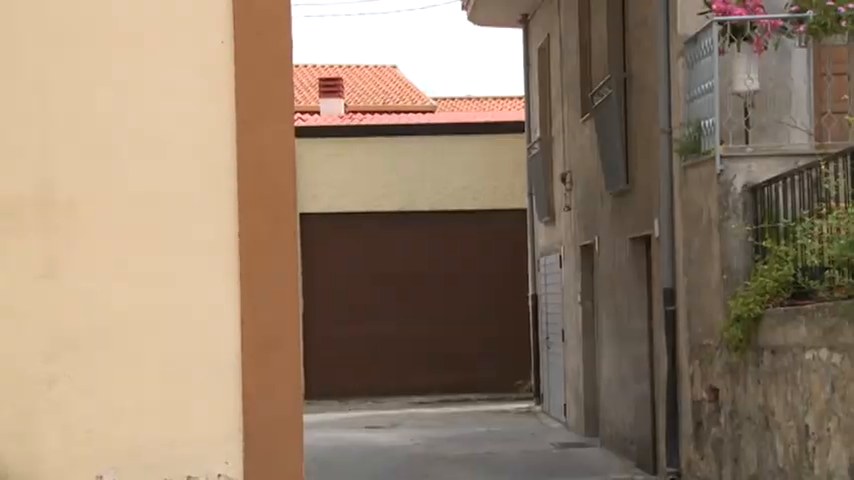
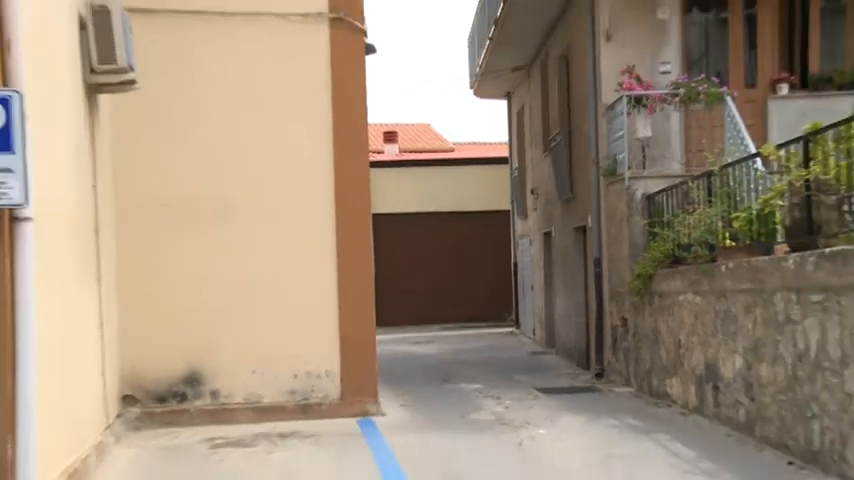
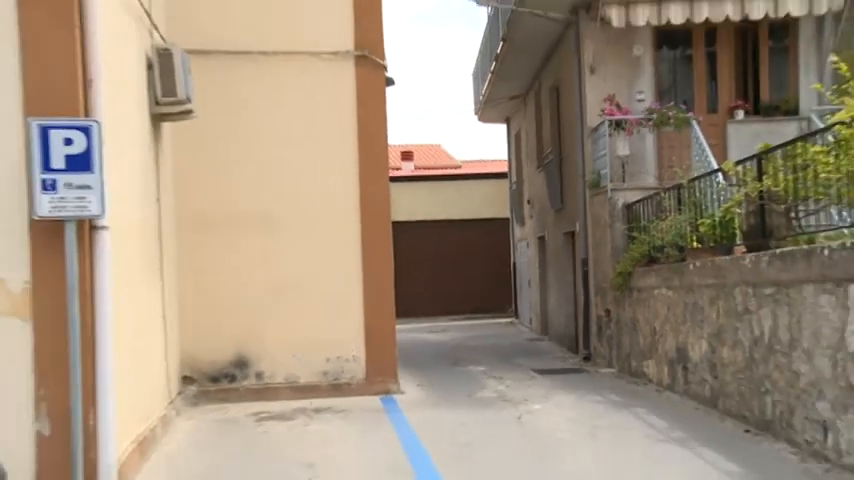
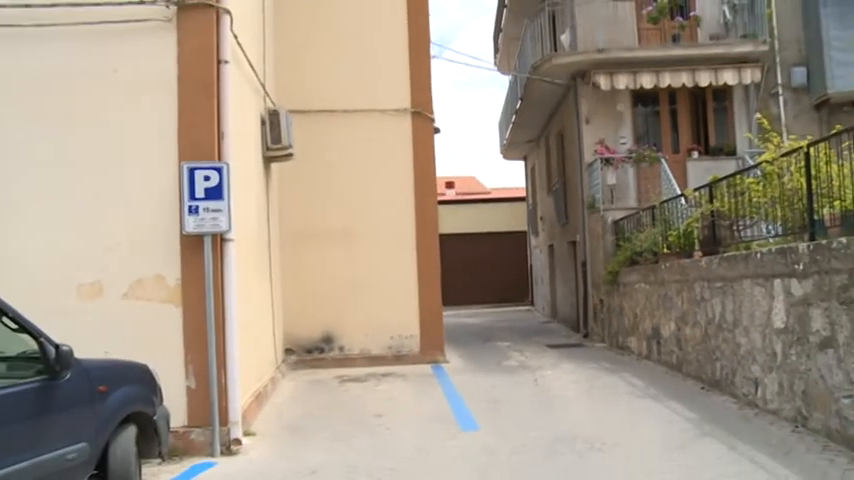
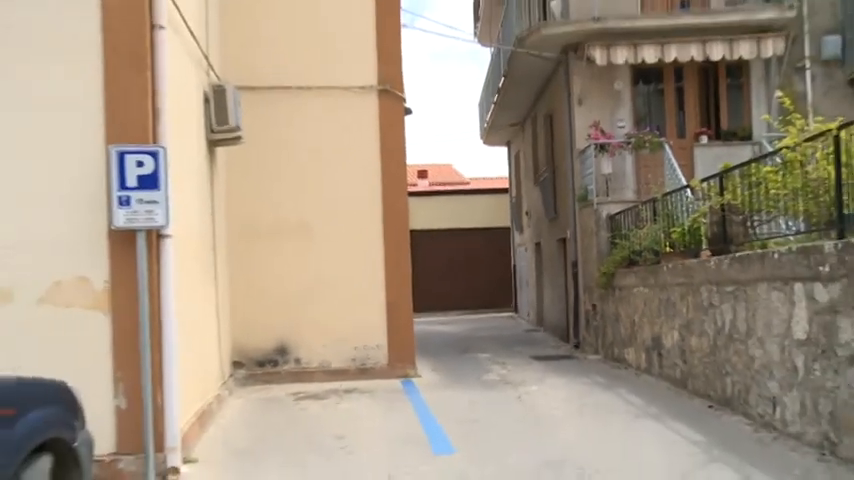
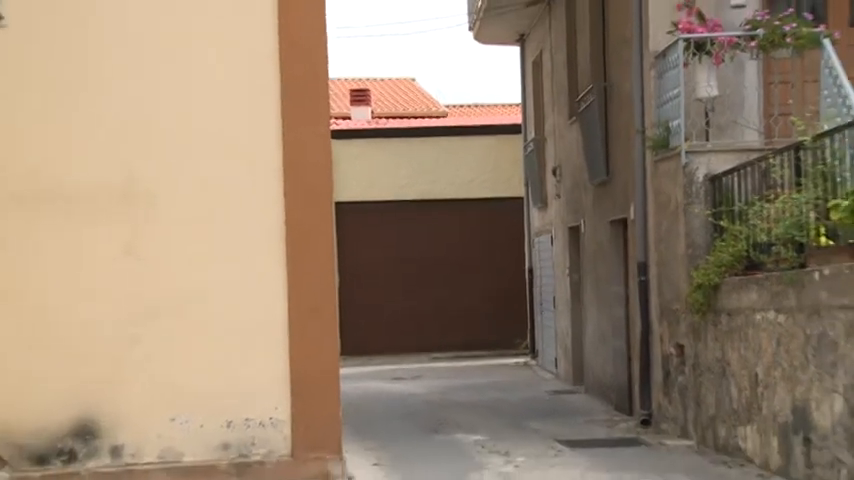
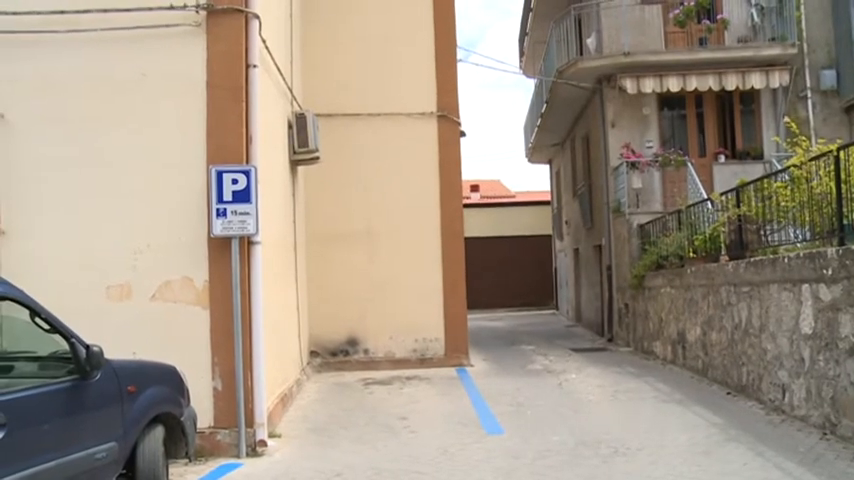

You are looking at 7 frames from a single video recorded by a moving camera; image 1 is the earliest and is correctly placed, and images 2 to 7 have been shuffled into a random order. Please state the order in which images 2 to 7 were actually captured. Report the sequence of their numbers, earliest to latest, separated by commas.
6, 2, 3, 5, 4, 7
